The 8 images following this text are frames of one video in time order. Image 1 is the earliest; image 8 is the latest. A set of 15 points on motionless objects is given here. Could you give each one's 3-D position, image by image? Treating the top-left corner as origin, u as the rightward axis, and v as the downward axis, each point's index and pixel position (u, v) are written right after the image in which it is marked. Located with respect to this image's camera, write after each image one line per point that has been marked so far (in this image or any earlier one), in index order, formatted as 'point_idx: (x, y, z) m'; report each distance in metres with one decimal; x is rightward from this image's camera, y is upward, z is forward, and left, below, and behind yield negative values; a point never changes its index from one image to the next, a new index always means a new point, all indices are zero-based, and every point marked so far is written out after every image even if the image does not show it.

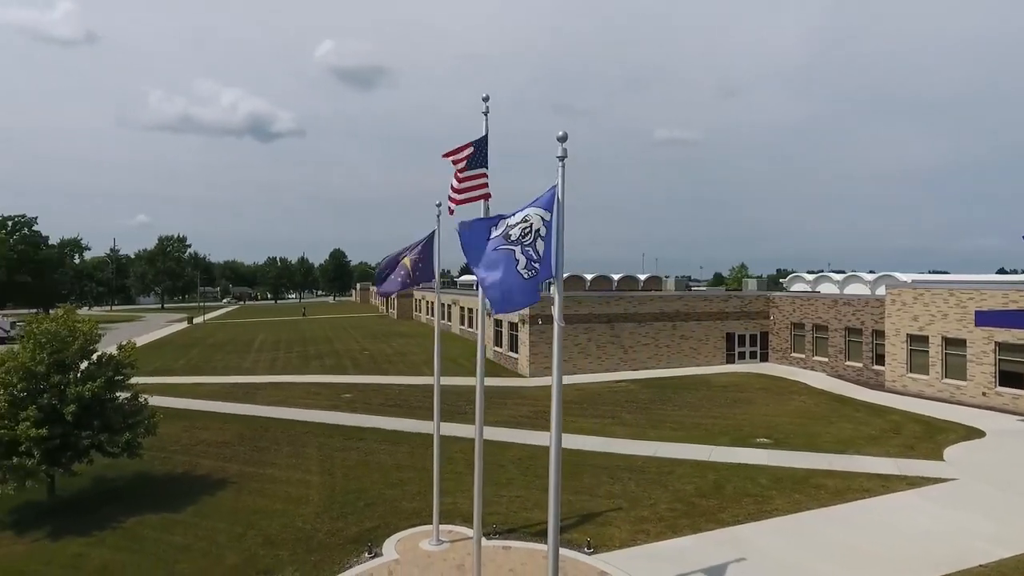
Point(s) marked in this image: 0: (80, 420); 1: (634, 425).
0: (-9.0, -2.7, +13.2) m
1: (+3.7, -4.2, +19.2) m
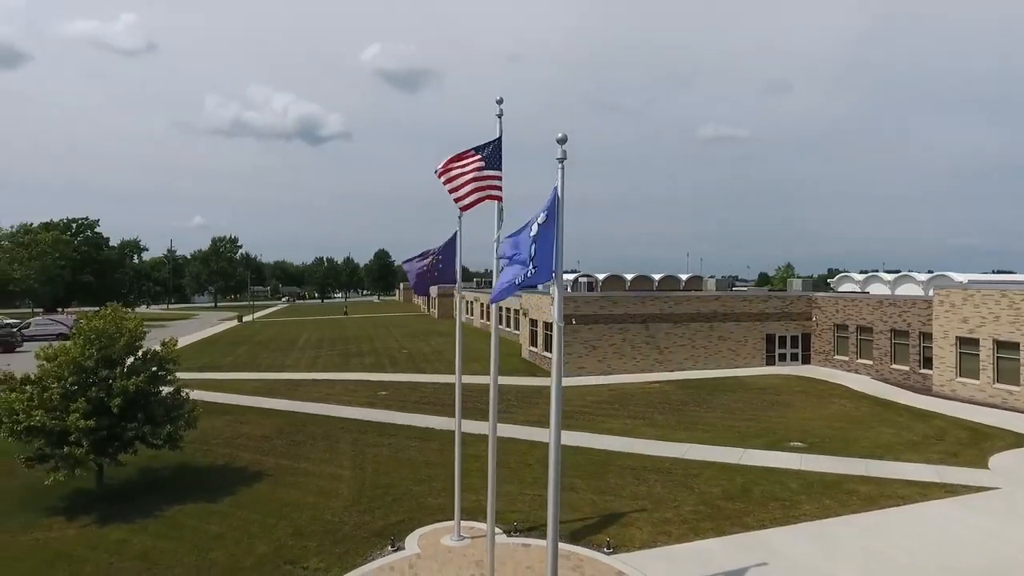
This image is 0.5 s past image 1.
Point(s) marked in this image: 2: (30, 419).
0: (-8.5, -2.7, +13.9) m
1: (+4.6, -4.2, +19.1) m
2: (-9.9, -2.7, +12.9) m
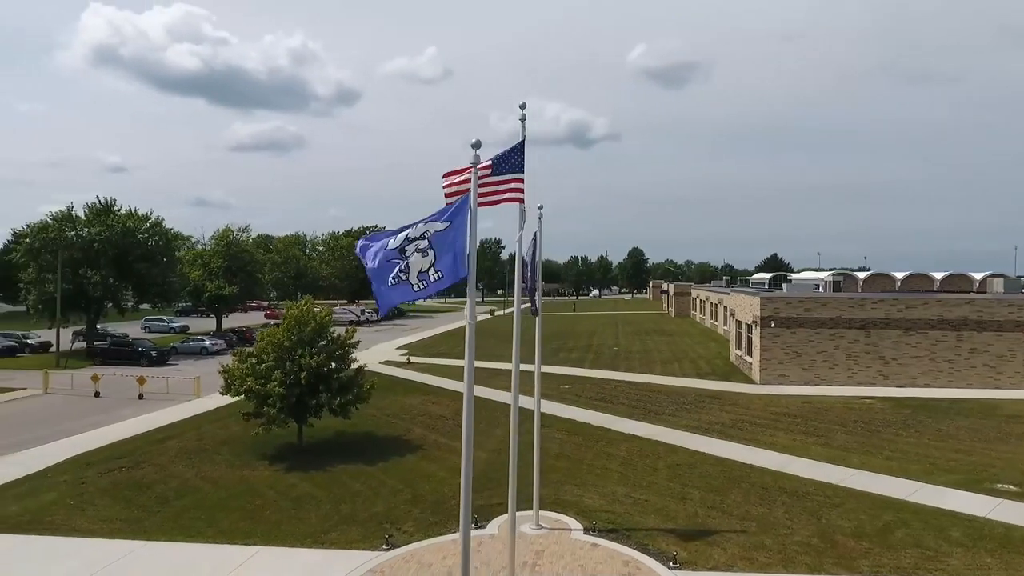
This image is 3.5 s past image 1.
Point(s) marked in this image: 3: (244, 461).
0: (-5.4, -2.6, +17.2) m
1: (+8.7, -4.2, +16.5) m
2: (-7.1, -2.5, +16.8) m
3: (-7.2, -4.7, +17.1) m
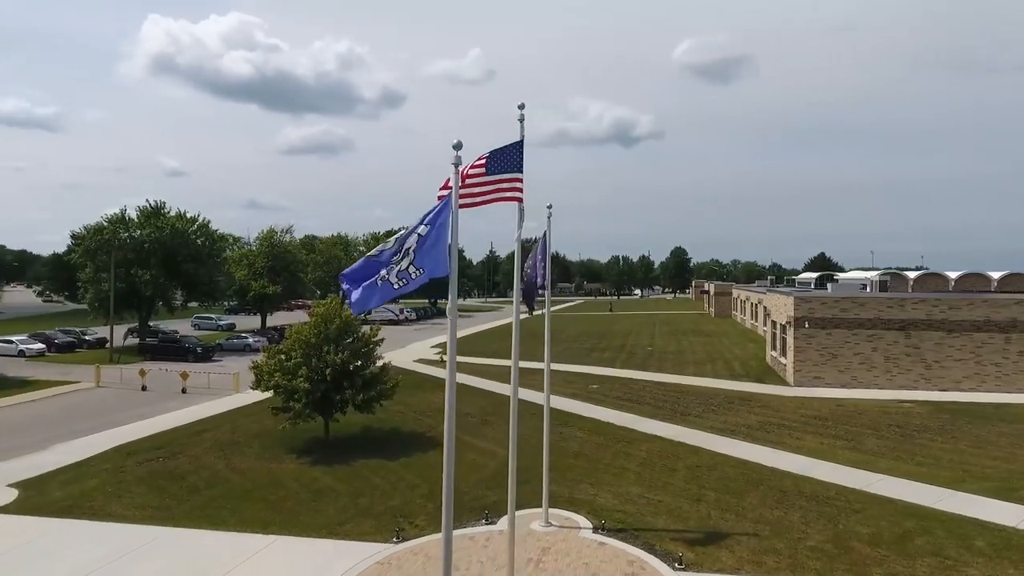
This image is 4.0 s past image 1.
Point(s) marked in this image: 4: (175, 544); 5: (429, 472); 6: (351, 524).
0: (-4.8, -2.6, +17.6) m
1: (+9.1, -4.2, +16.0) m
2: (-6.6, -2.5, +17.4) m
3: (-6.7, -4.6, +17.6) m
4: (-6.2, -4.7, +11.7) m
5: (-2.1, -4.5, +15.6) m
6: (-3.2, -4.7, +12.5) m
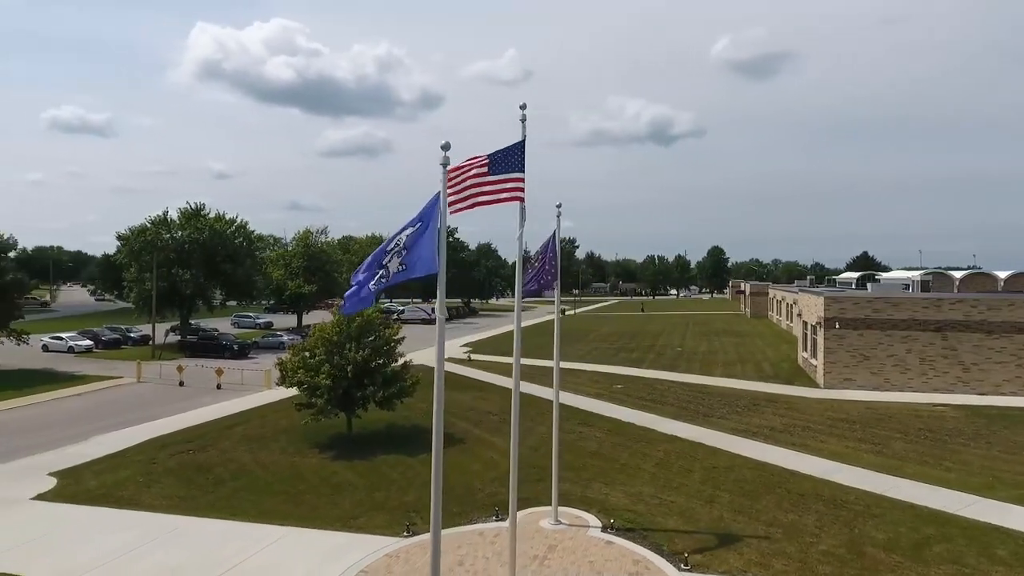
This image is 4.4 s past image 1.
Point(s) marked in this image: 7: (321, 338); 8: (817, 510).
0: (-4.3, -2.5, +18.0) m
1: (+9.5, -4.2, +15.6) m
2: (-6.1, -2.5, +17.8) m
3: (-6.2, -4.6, +18.1) m
4: (-6.0, -4.7, +12.1) m
5: (-1.7, -4.5, +15.8) m
6: (-3.0, -4.6, +12.8) m
7: (-5.4, -1.4, +18.0) m
8: (+5.9, -4.3, +12.3) m
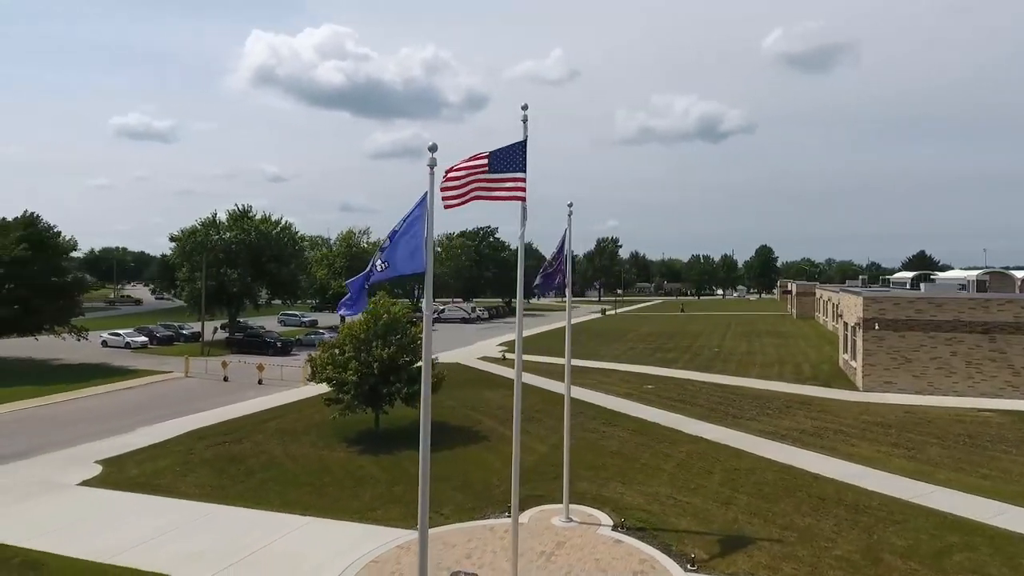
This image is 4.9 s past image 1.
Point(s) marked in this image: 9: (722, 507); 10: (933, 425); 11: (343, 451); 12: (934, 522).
0: (-3.7, -2.5, +18.4) m
1: (+10.0, -4.2, +15.0) m
2: (-5.4, -2.4, +18.4) m
3: (-5.5, -4.6, +18.7) m
4: (-5.8, -4.7, +12.7) m
5: (-1.2, -4.5, +16.1) m
6: (-2.7, -4.6, +13.1) m
7: (-4.8, -1.4, +18.5) m
8: (+6.2, -4.3, +12.0) m
9: (+4.2, -4.4, +12.6) m
10: (+12.0, -3.9, +18.1) m
11: (-4.7, -4.6, +17.8) m
12: (+7.7, -4.3, +11.5) m
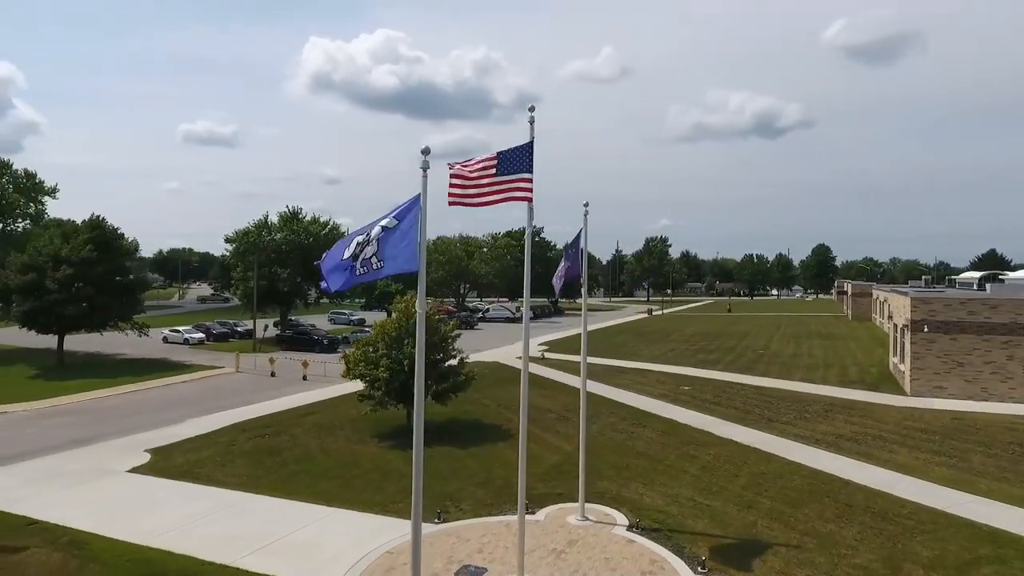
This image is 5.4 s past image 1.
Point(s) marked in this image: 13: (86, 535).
0: (-2.8, -2.5, +18.8) m
1: (+10.5, -4.2, +14.3) m
2: (-4.6, -2.4, +18.9) m
3: (-4.6, -4.5, +19.2) m
4: (-5.4, -4.6, +13.3) m
5: (-0.5, -4.5, +16.3) m
6: (-2.3, -4.6, +13.4) m
7: (-3.9, -1.4, +19.0) m
8: (+6.4, -4.3, +11.7) m
9: (+4.5, -4.4, +12.4) m
10: (+12.8, -3.9, +17.3) m
11: (-4.0, -4.6, +18.3) m
12: (+7.9, -4.3, +11.0) m
13: (-8.1, -4.7, +12.0) m
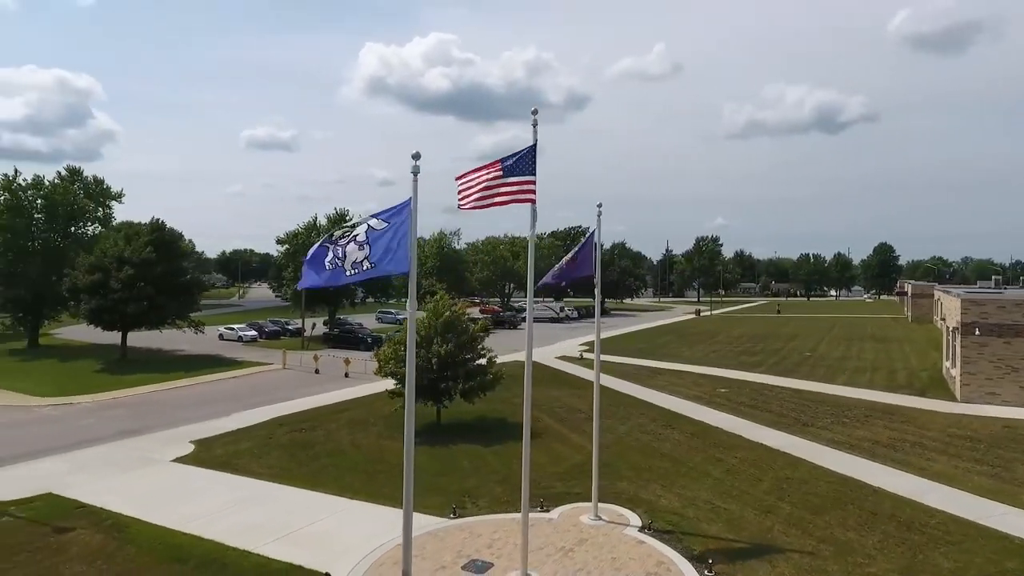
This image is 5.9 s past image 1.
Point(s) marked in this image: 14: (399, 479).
0: (-2.0, -2.5, +19.1) m
1: (+10.9, -4.2, +13.6) m
2: (-3.7, -2.4, +19.4) m
3: (-3.8, -4.5, +19.7) m
4: (-5.1, -4.6, +13.9) m
5: (+0.1, -4.5, +16.4) m
6: (-1.9, -4.6, +13.8) m
7: (-3.1, -1.4, +19.5) m
8: (+6.6, -4.3, +11.3) m
9: (+4.8, -4.4, +12.2) m
10: (+13.4, -4.0, +16.3) m
11: (-3.2, -4.6, +18.7) m
12: (+8.0, -4.3, +10.5) m
13: (-7.8, -4.7, +12.9) m
14: (-2.7, -4.6, +15.2) m
